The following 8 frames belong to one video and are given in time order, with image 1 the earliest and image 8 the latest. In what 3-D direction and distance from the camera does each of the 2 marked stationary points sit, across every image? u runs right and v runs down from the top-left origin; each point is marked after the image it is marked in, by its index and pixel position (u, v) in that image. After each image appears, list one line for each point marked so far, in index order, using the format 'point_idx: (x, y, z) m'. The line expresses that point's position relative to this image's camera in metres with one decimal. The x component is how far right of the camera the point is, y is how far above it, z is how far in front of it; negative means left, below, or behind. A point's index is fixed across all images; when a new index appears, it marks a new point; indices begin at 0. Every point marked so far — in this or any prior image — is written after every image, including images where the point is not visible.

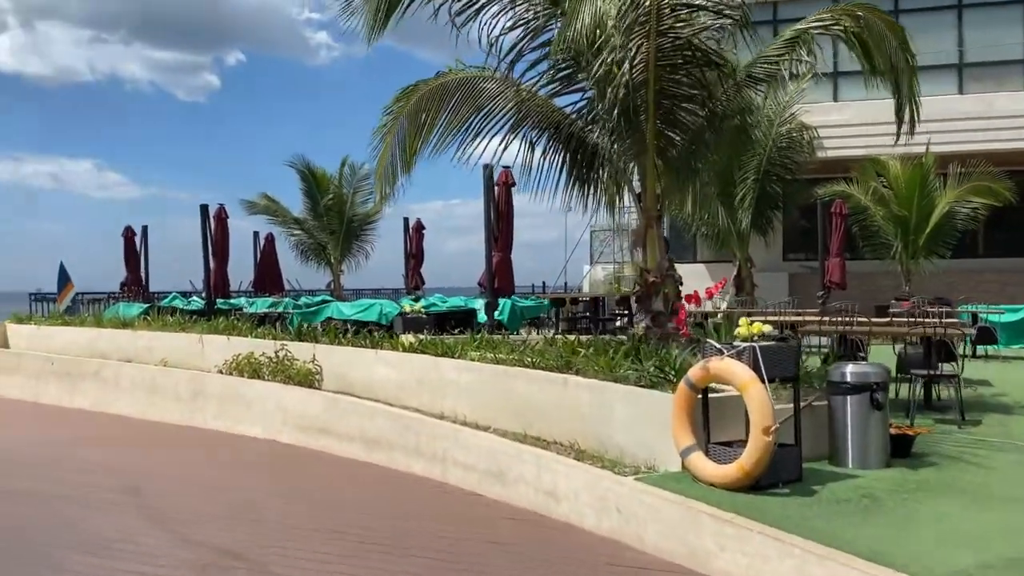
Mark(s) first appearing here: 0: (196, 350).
0: (-4.4, -0.9, +11.2) m
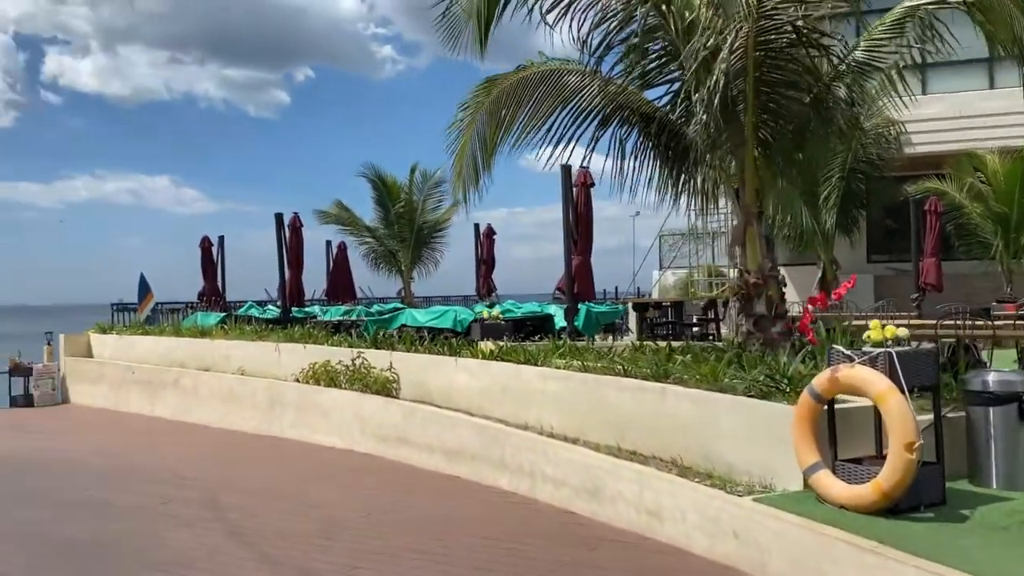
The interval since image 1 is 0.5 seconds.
0: (-3.3, -1.0, +11.1) m
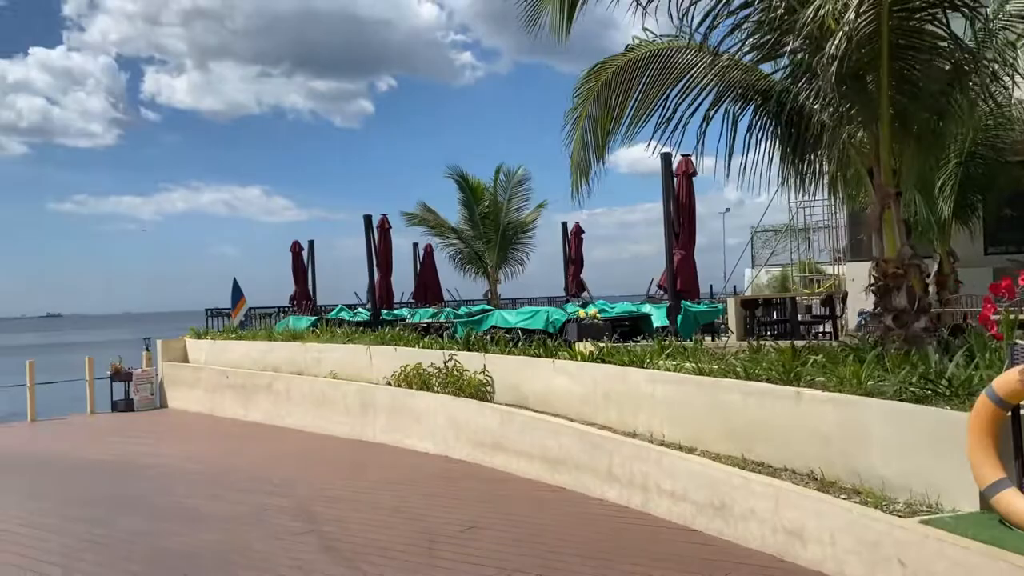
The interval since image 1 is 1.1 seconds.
0: (-2.0, -1.0, +10.9) m
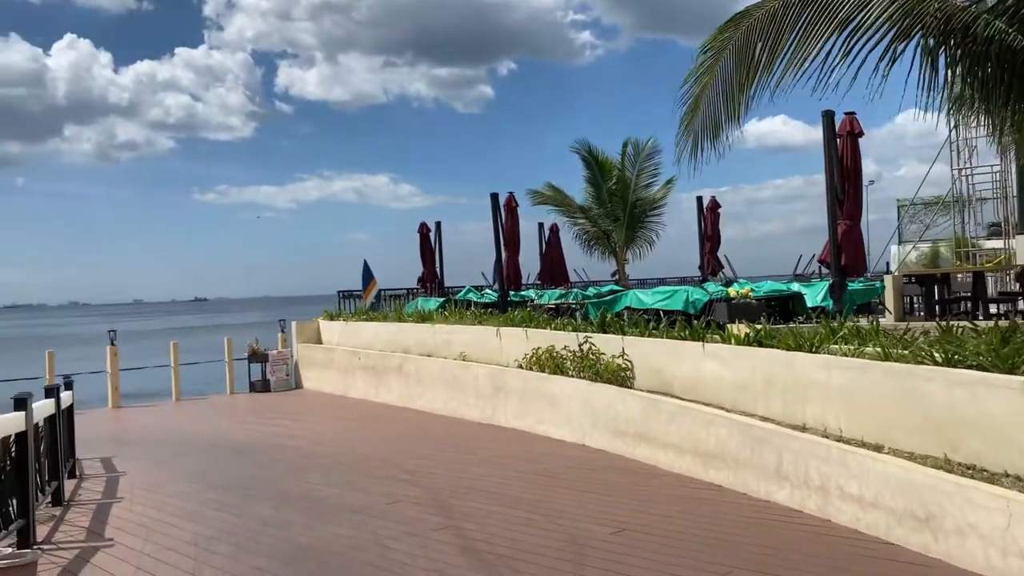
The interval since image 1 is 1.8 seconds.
0: (-0.2, -0.7, +10.5) m
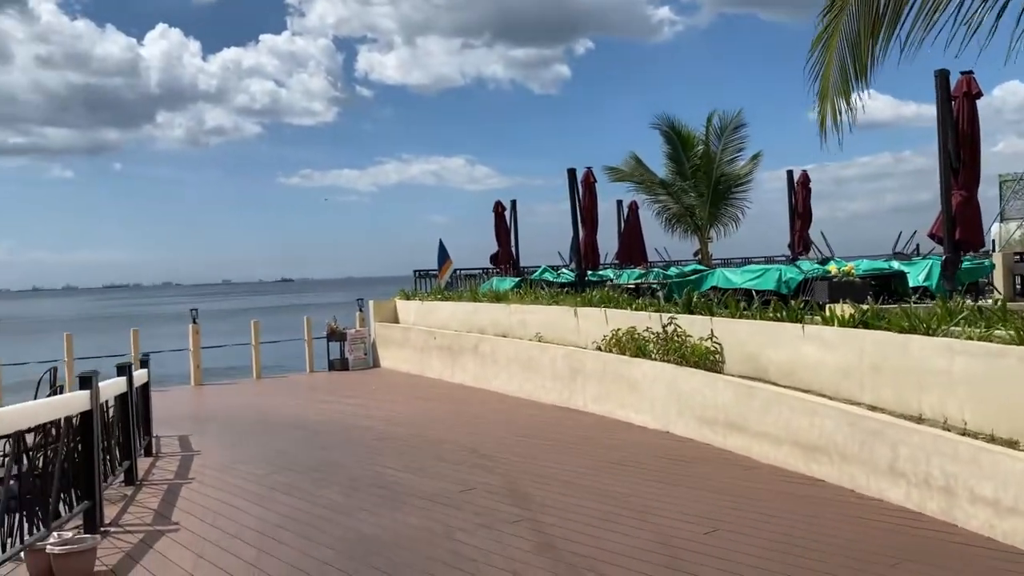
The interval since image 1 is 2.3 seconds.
0: (+0.7, -0.5, +10.1) m
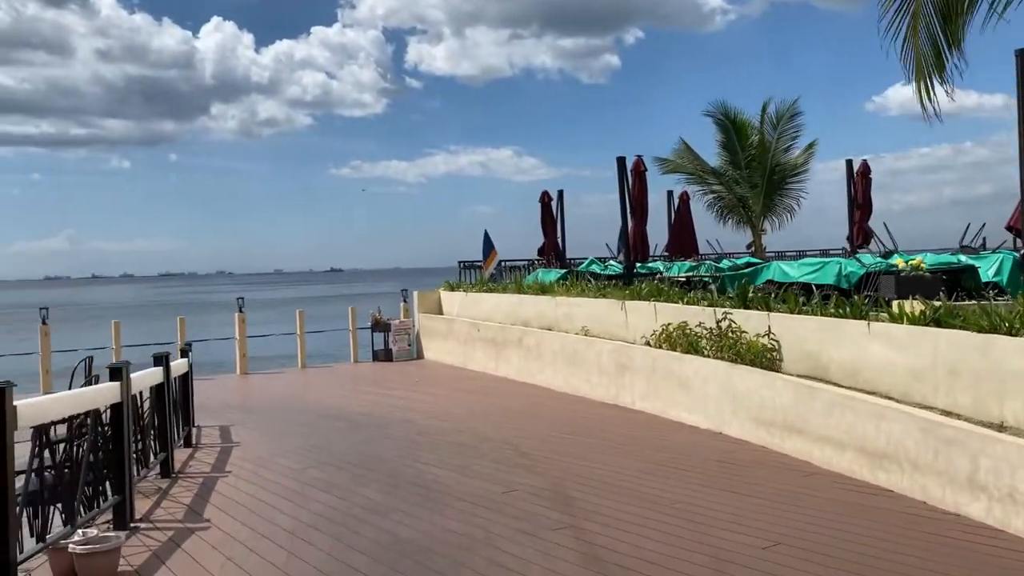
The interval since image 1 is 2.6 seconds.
0: (+1.3, -0.4, +9.7) m
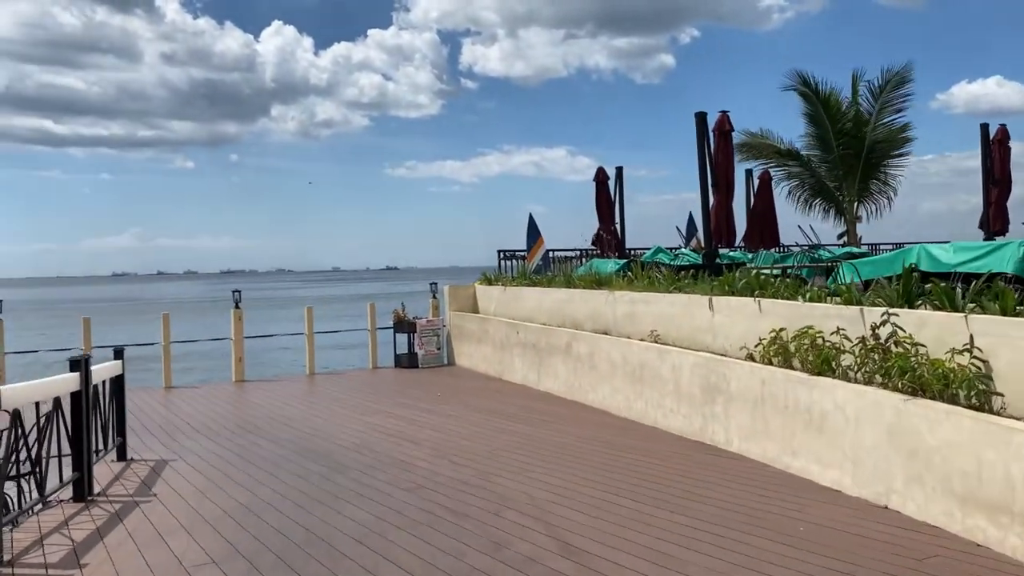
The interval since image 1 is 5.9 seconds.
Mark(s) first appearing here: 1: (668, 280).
0: (+1.7, -0.3, +7.1) m
1: (+1.6, +0.1, +8.4) m
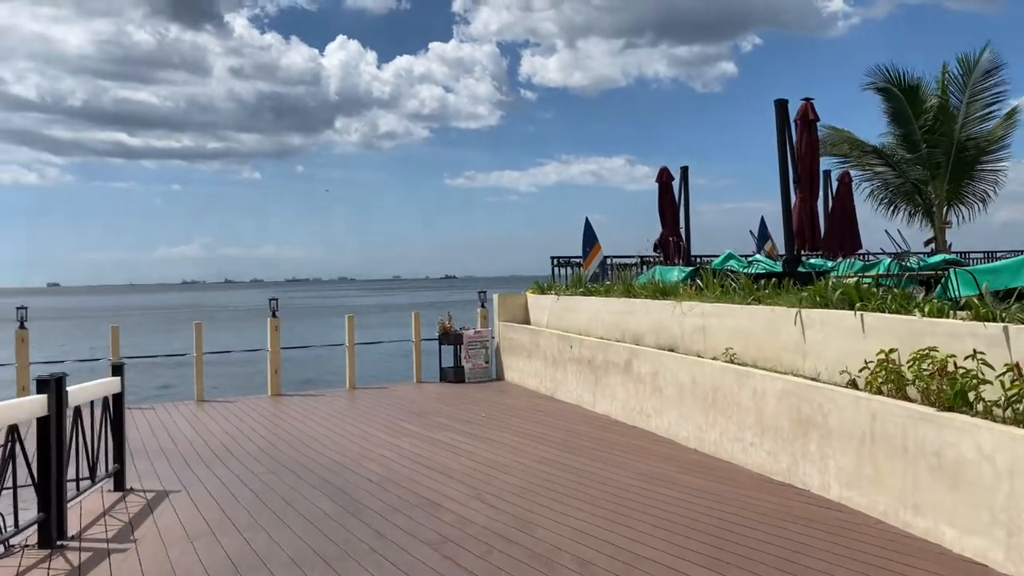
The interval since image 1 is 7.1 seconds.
0: (+2.0, -0.4, +6.0) m
1: (+2.1, 0.0, +7.3) m
